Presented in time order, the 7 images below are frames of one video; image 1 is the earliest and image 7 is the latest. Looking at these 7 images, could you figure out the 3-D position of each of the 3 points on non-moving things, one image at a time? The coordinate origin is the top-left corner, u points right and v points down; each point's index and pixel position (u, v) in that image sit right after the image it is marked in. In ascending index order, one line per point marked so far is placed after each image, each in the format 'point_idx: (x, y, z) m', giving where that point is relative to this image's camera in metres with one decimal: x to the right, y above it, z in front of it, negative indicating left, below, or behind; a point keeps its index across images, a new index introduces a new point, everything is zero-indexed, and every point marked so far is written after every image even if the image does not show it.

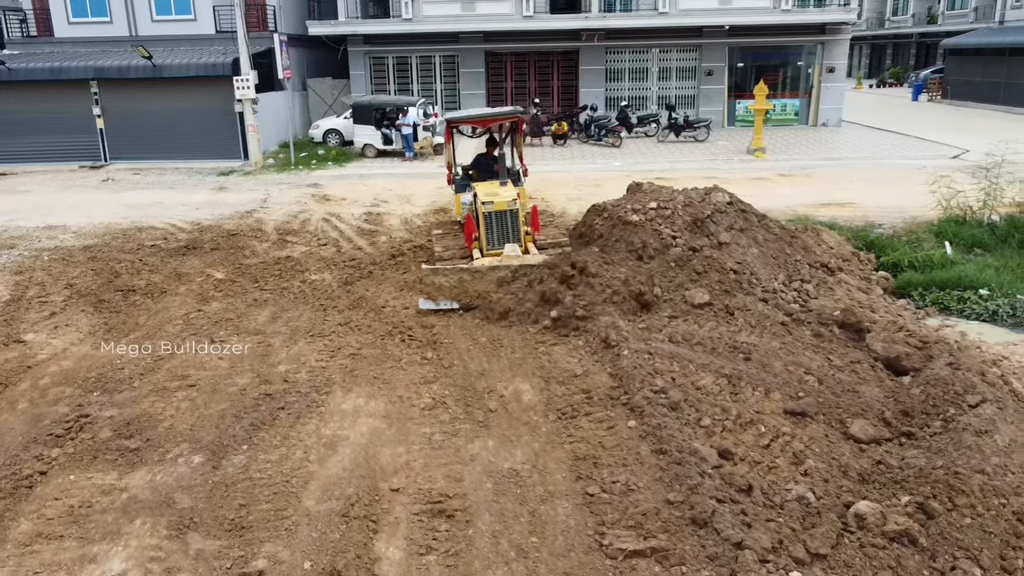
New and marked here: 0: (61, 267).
0: (-6.0, +0.3, +10.6) m
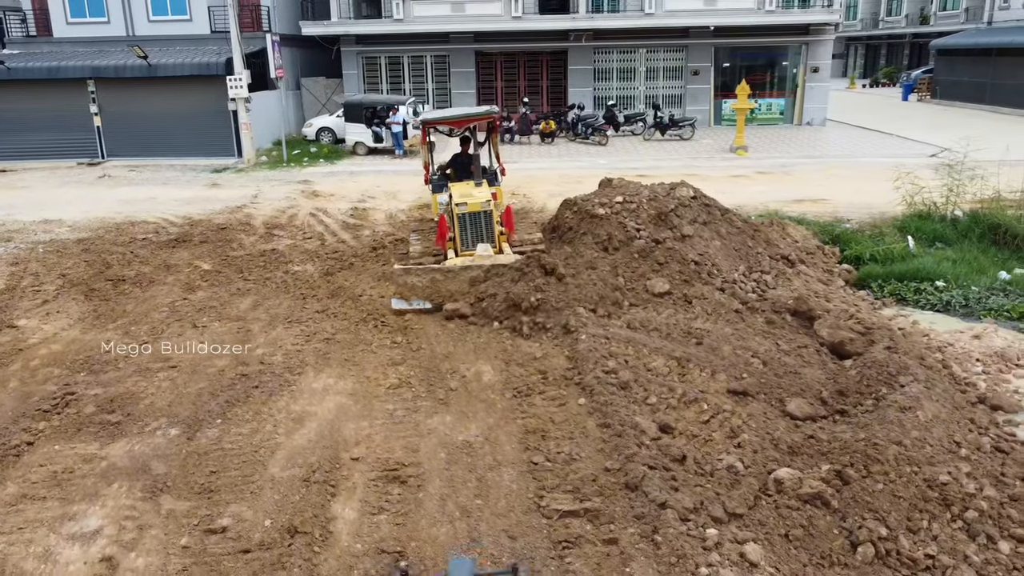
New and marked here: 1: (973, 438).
0: (-6.3, +0.4, +11.0) m
1: (+3.5, -1.1, +5.9) m
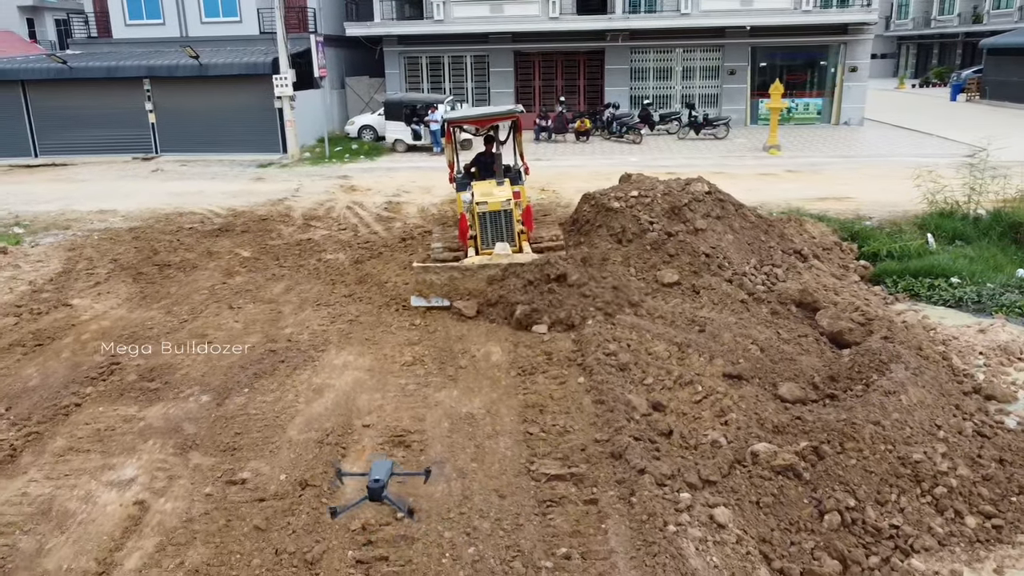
0: (-6.0, +0.6, +11.8) m
1: (+3.5, -1.0, +6.2) m
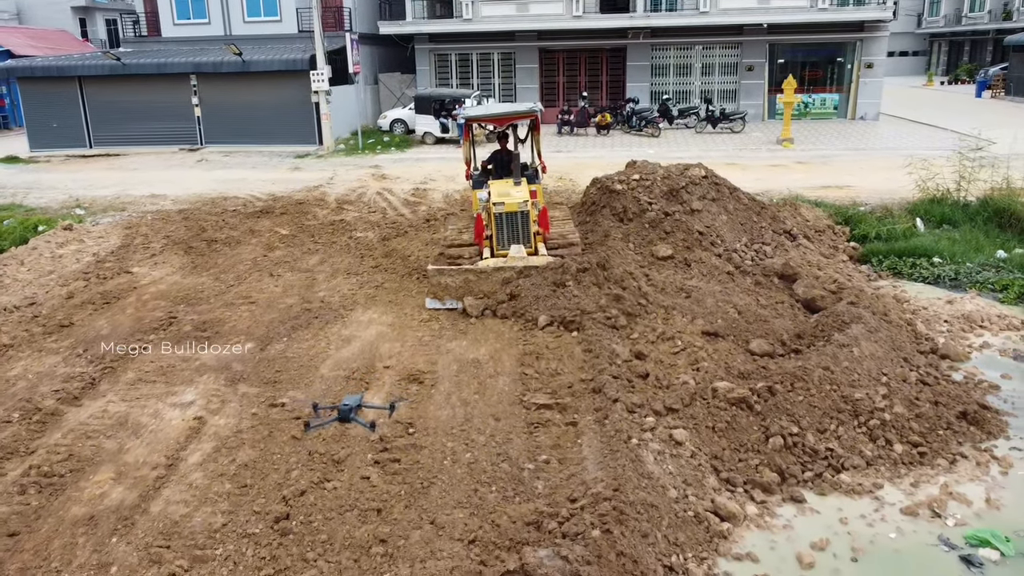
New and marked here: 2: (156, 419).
0: (-5.8, +1.1, +13.0) m
1: (+3.5, -0.7, +7.0) m
2: (-2.8, -1.0, +6.2) m
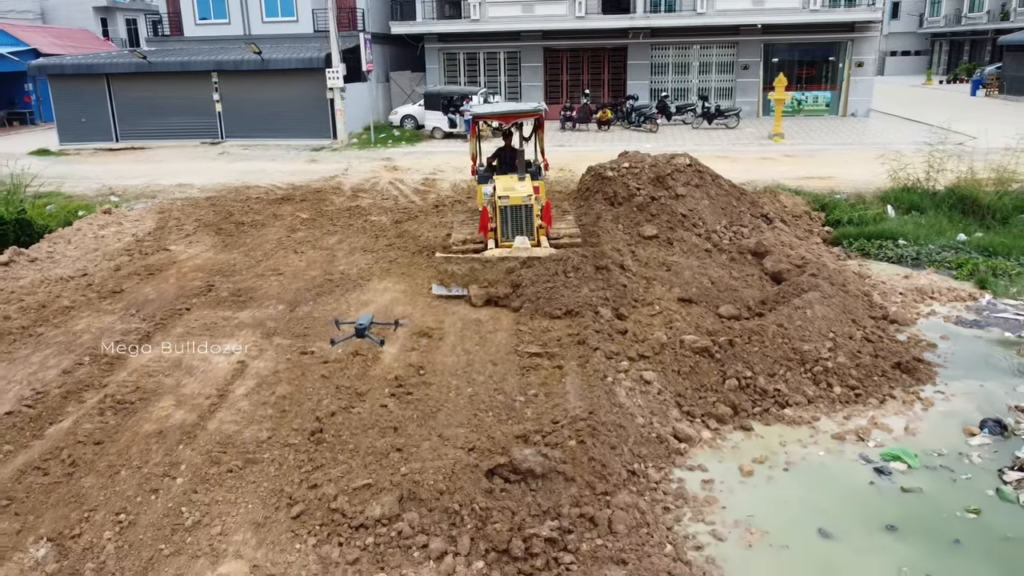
0: (-5.7, +1.4, +14.1) m
1: (+3.4, -0.4, +8.1) m
2: (-2.8, -0.7, +7.3) m
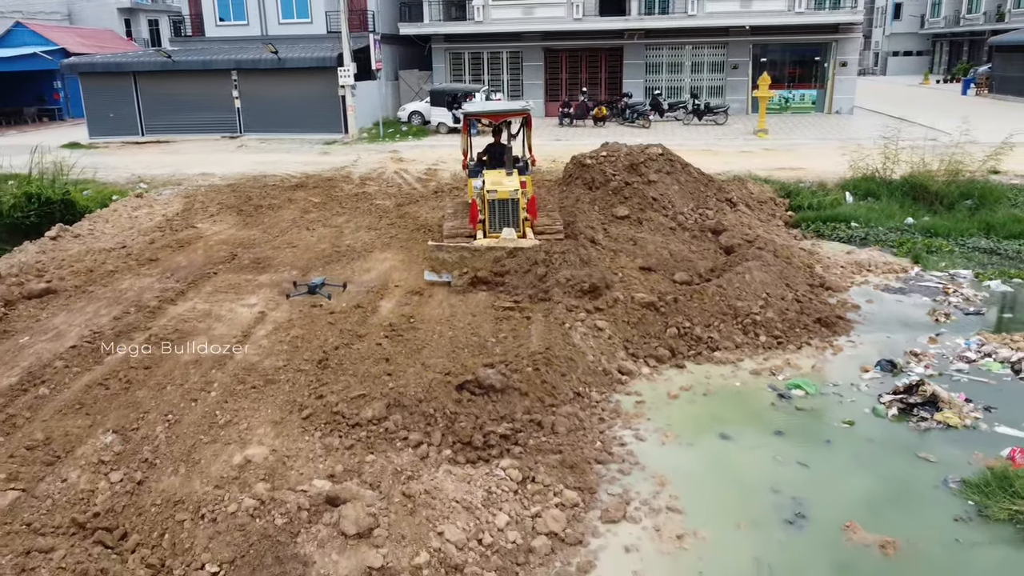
0: (-5.9, +1.8, +15.6) m
1: (+3.2, -0.1, +9.4) m
2: (-3.1, -0.3, +8.7) m
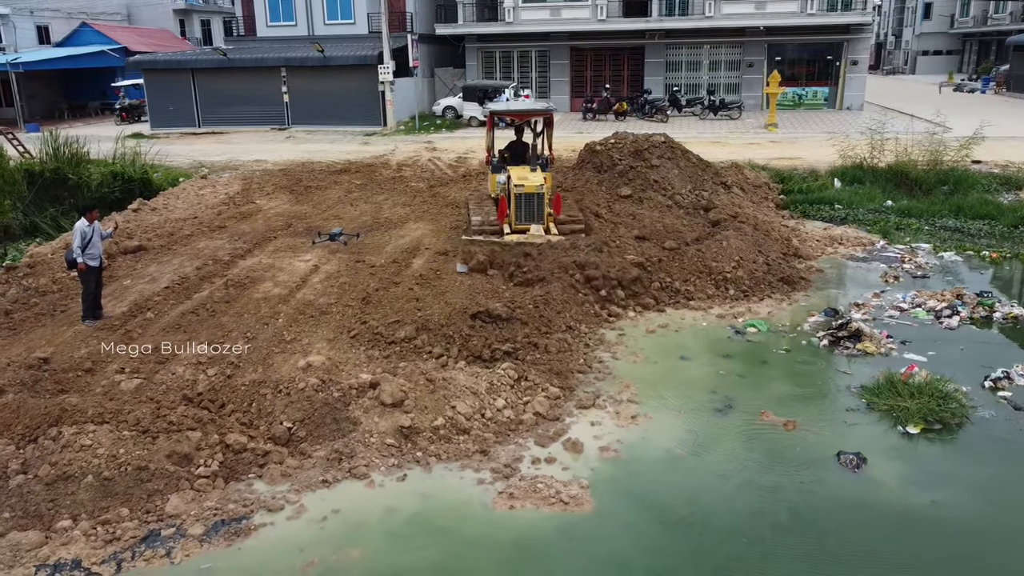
0: (-5.4, +2.5, +17.5) m
1: (+3.3, +0.4, +10.9) m
2: (-3.0, +0.3, +10.6) m
